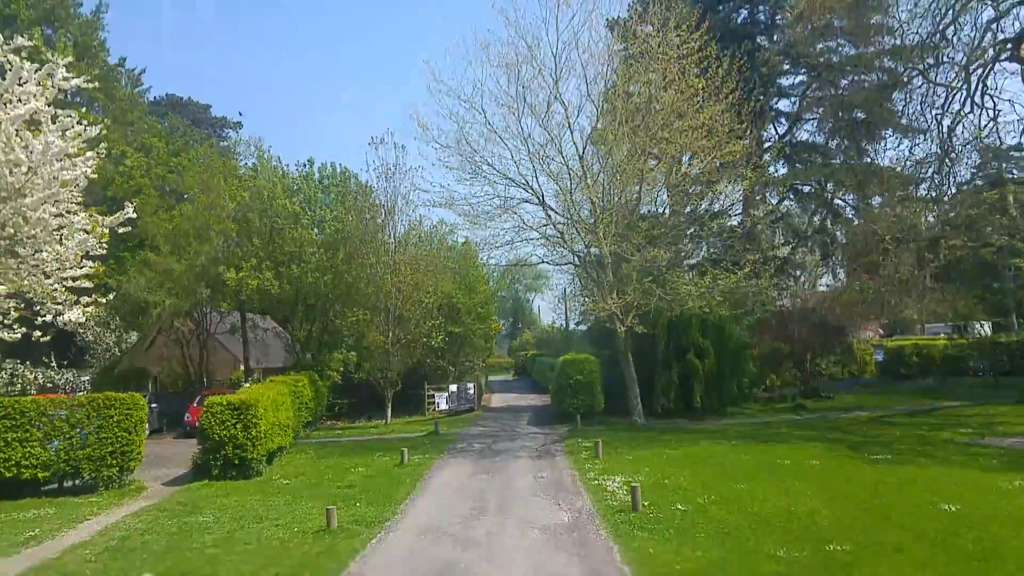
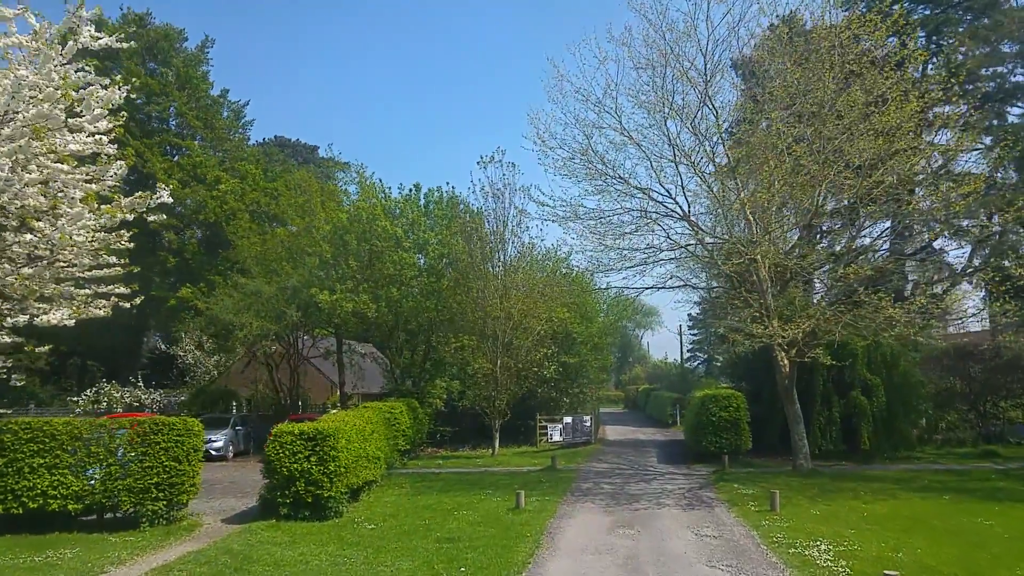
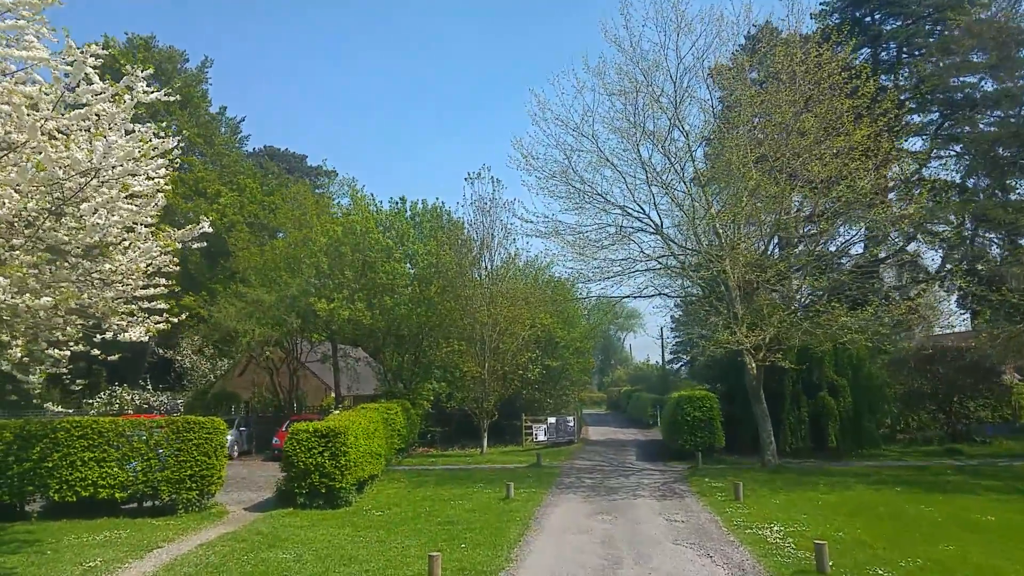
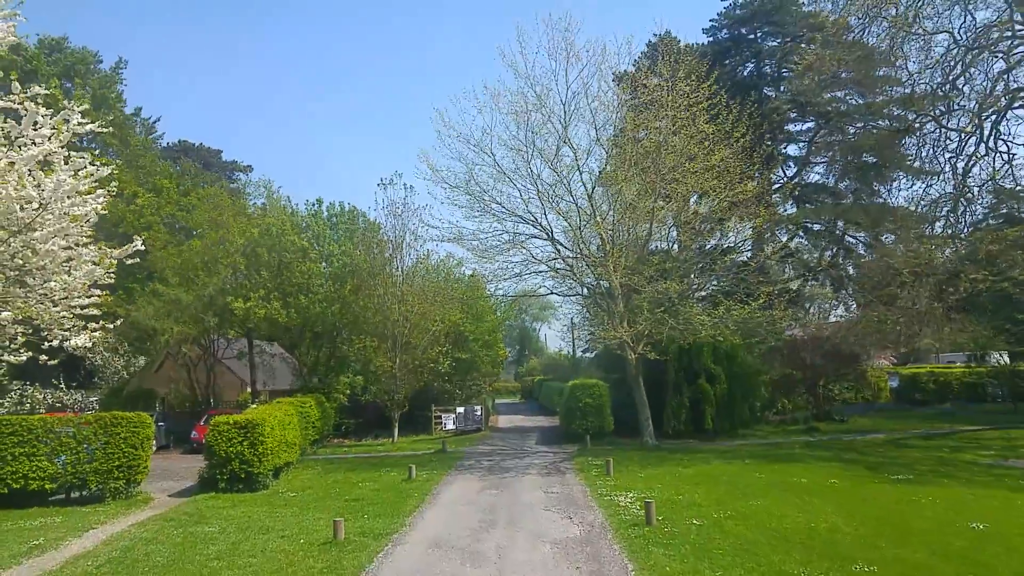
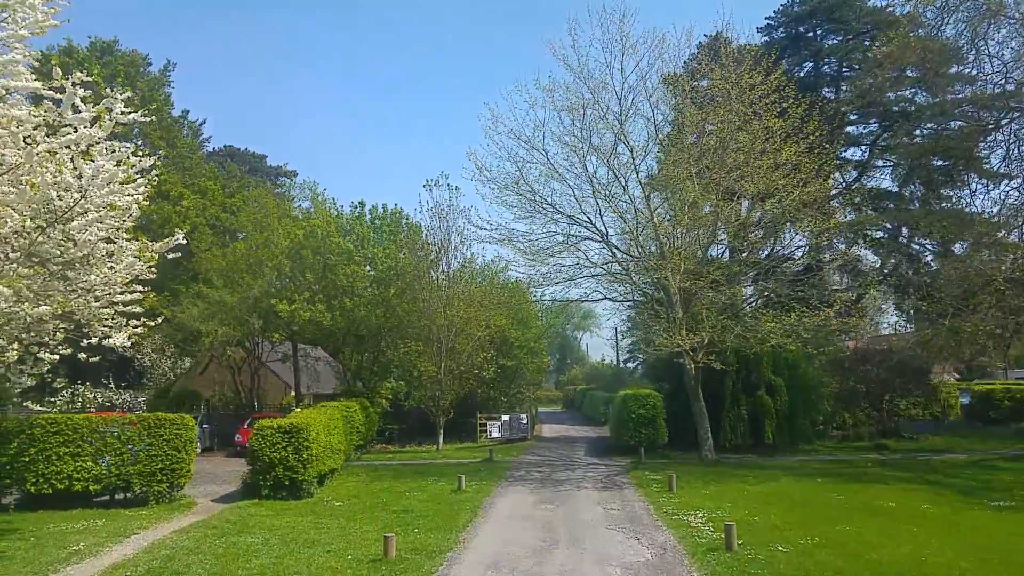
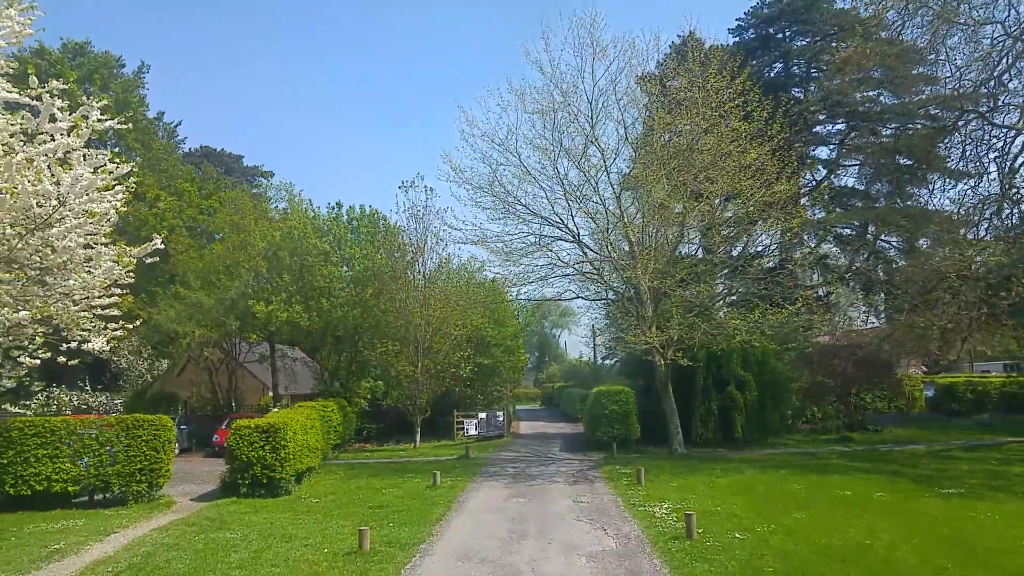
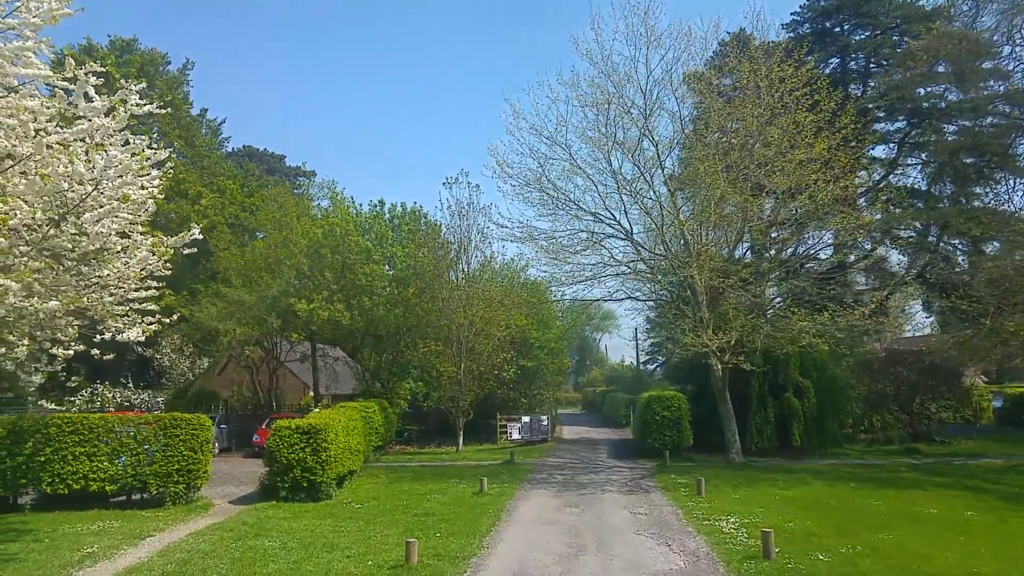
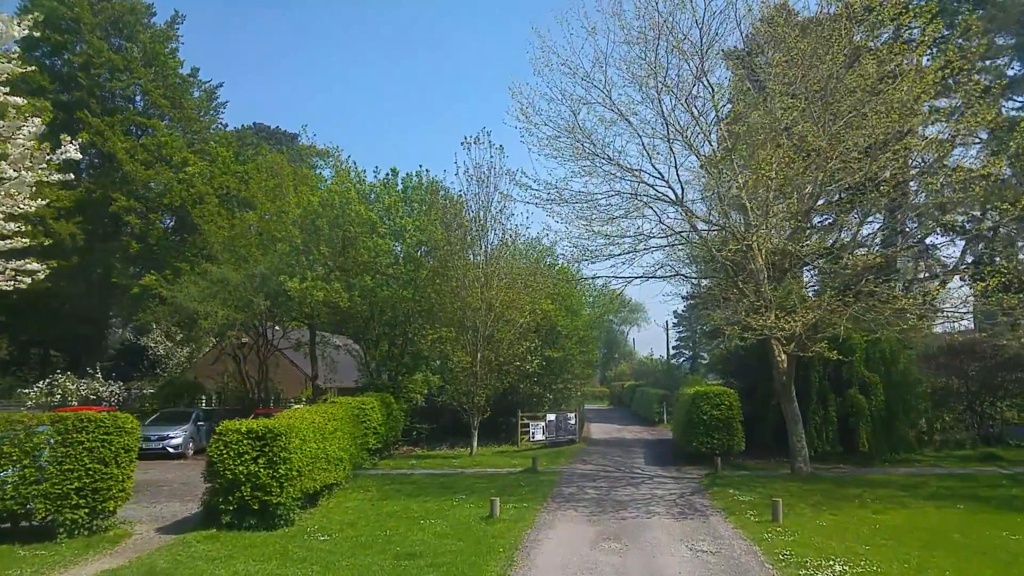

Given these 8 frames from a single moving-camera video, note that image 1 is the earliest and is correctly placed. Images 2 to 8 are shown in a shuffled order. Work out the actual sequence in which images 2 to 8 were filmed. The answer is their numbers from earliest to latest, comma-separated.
4, 6, 5, 7, 3, 2, 8
